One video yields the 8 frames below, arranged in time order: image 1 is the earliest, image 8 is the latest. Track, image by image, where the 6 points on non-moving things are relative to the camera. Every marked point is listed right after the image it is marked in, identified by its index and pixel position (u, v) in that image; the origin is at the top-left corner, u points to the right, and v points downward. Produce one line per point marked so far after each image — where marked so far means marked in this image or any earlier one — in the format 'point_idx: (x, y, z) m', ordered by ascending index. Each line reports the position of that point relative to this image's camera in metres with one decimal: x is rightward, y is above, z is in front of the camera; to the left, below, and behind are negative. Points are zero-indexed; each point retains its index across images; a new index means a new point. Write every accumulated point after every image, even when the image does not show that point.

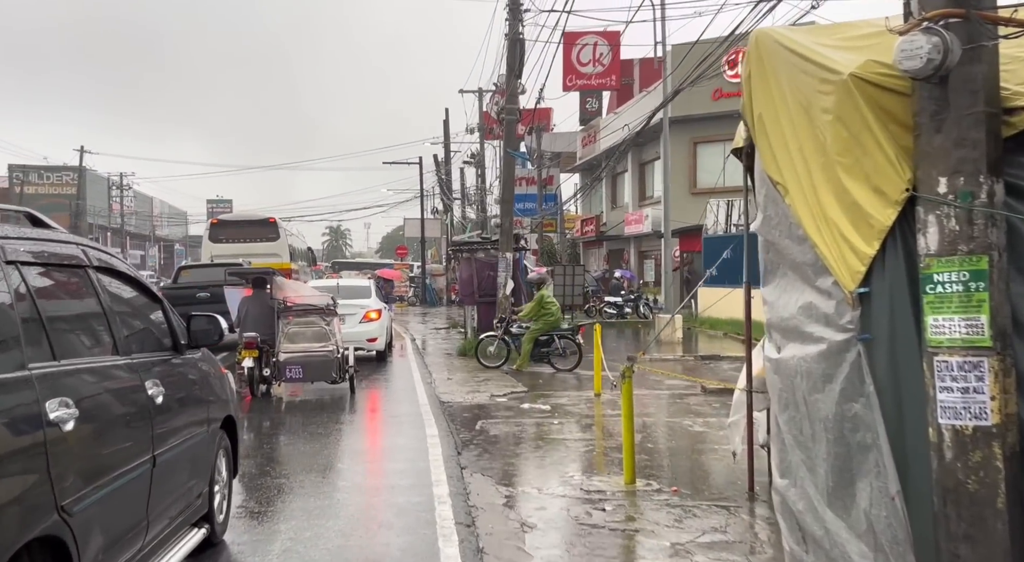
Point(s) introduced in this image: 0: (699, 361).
0: (+3.1, -1.3, +16.0) m
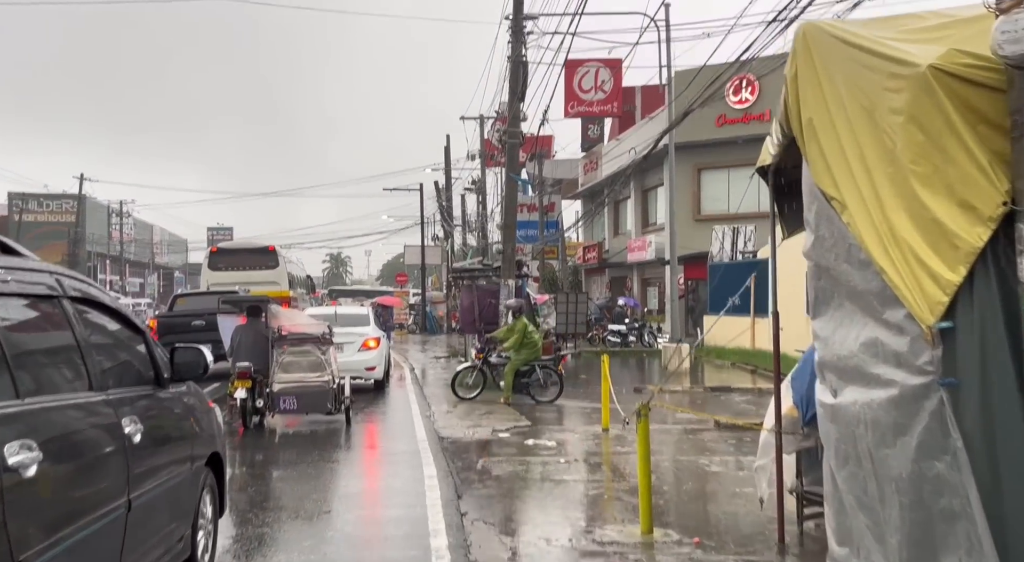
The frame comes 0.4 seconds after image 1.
0: (+3.1, -1.8, +15.4) m
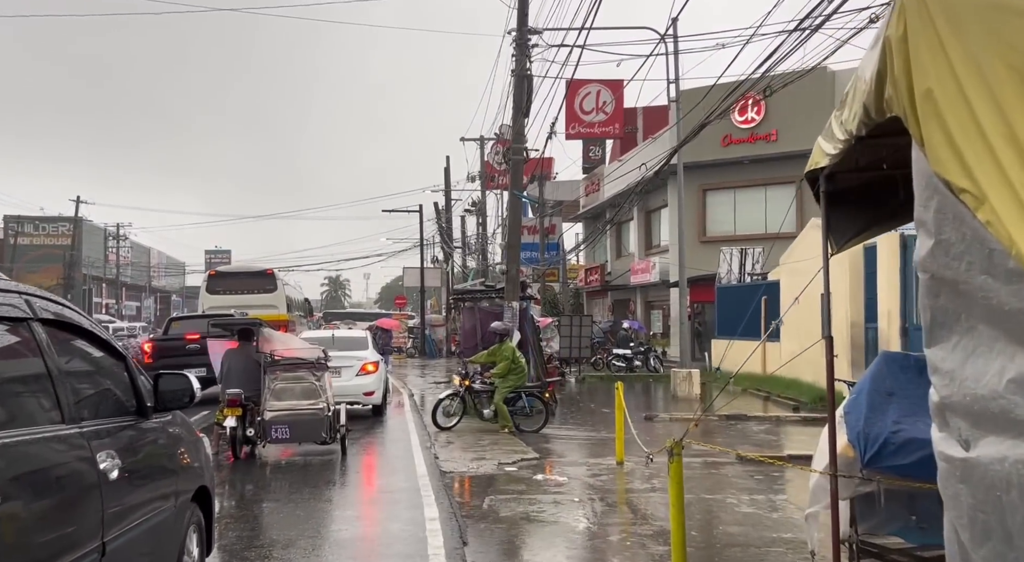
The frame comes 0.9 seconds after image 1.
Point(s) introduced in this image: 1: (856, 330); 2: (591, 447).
0: (+3.2, -2.1, +14.7) m
1: (+5.6, -0.8, +15.7) m
2: (+1.0, -2.1, +12.5) m
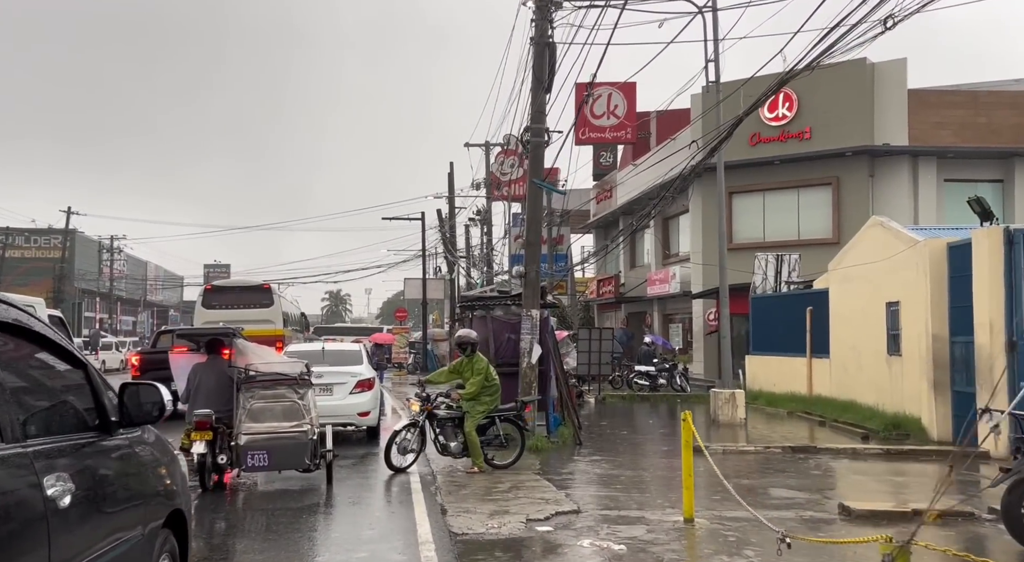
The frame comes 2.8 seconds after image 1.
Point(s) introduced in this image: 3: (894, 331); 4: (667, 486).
0: (+3.5, -2.2, +12.2) m
1: (+5.9, -0.9, +13.3) m
2: (+1.2, -2.1, +10.0) m
3: (+6.0, -0.8, +15.3) m
4: (+1.6, -2.1, +10.3) m
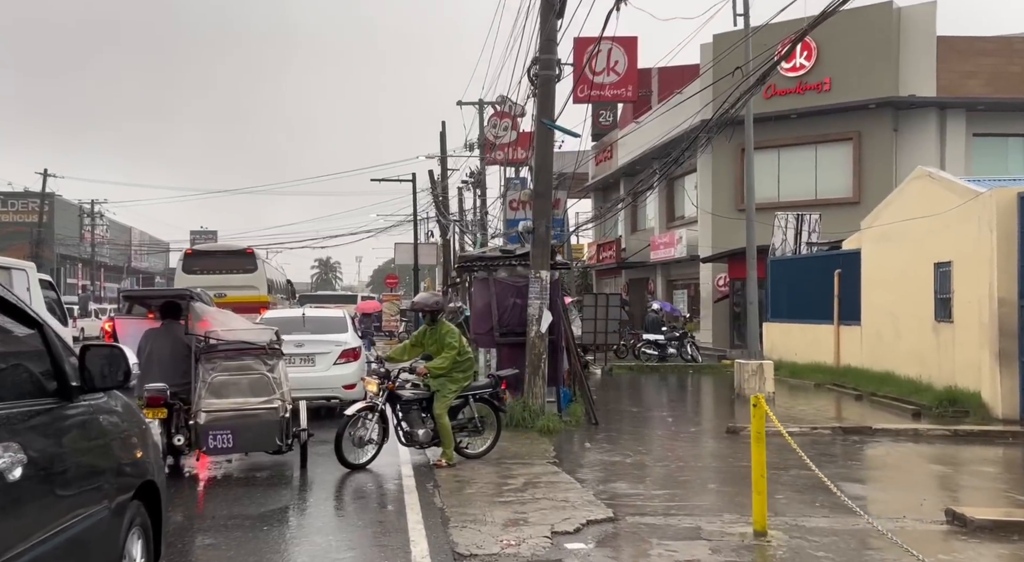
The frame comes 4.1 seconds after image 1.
0: (+3.5, -1.7, +10.6) m
1: (+6.0, -0.4, +11.6) m
2: (+1.3, -1.7, +8.4) m
3: (+6.1, -0.2, +13.6) m
4: (+1.7, -1.7, +8.6) m
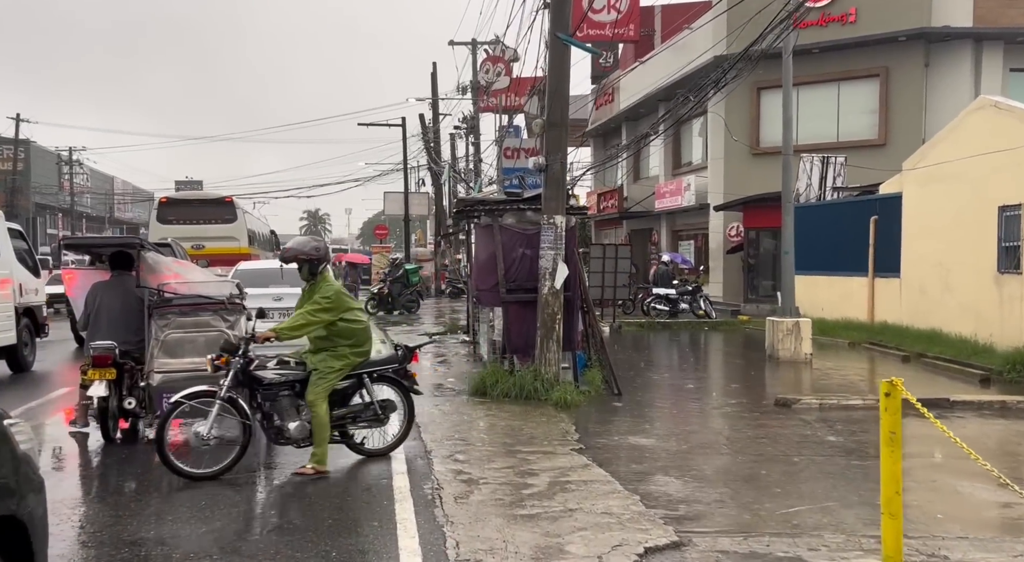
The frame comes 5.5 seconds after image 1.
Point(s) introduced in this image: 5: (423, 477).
0: (+3.6, -1.2, +9.0) m
1: (+6.0, +0.2, +10.0) m
2: (+1.5, -1.3, +6.7) m
3: (+6.2, +0.5, +12.0) m
4: (+1.9, -1.3, +7.0) m
5: (-0.5, -1.2, +6.1) m
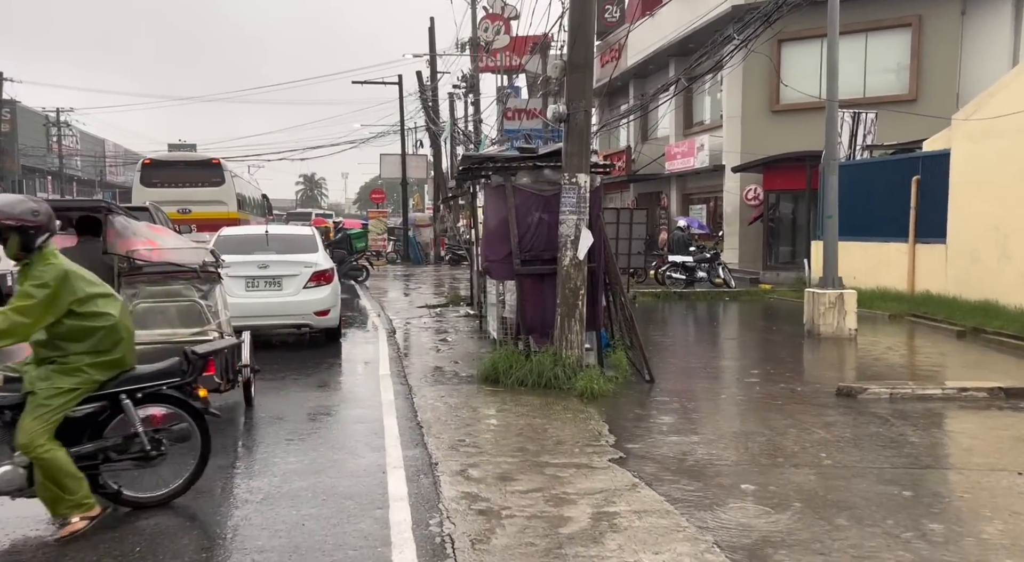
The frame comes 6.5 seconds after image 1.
0: (+3.8, -0.9, +7.7) m
1: (+6.2, +0.5, +8.6) m
2: (+1.6, -1.2, +5.4) m
3: (+6.3, +0.8, +10.6) m
4: (+2.0, -1.1, +5.7) m
5: (-0.4, -1.1, +4.7) m
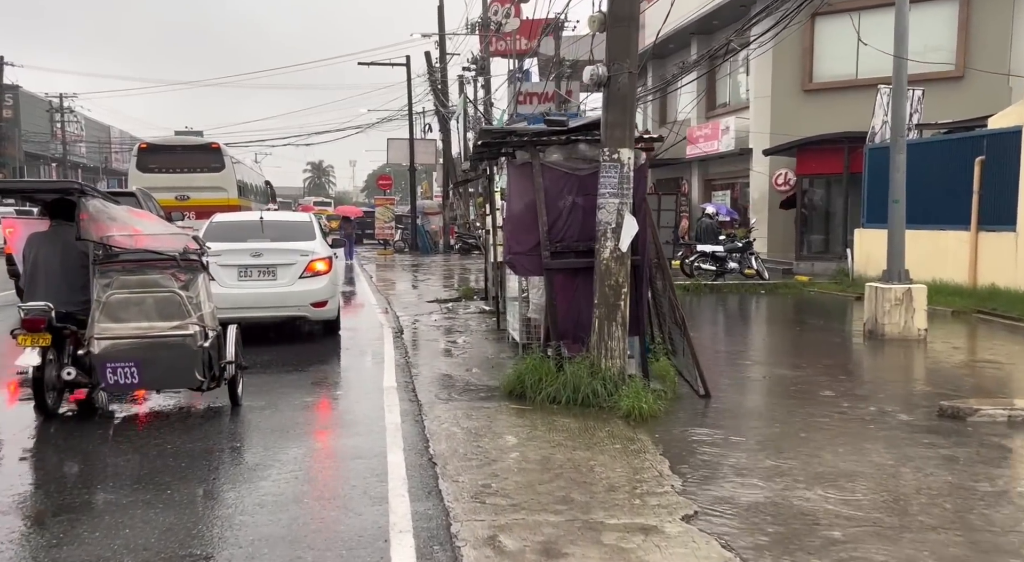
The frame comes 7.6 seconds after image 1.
0: (+4.0, -0.9, +6.3) m
1: (+6.4, +0.5, +7.2) m
2: (+1.8, -1.2, +4.0) m
3: (+6.5, +0.9, +9.1) m
4: (+2.2, -1.1, +4.3) m
5: (-0.2, -1.1, +3.4) m
